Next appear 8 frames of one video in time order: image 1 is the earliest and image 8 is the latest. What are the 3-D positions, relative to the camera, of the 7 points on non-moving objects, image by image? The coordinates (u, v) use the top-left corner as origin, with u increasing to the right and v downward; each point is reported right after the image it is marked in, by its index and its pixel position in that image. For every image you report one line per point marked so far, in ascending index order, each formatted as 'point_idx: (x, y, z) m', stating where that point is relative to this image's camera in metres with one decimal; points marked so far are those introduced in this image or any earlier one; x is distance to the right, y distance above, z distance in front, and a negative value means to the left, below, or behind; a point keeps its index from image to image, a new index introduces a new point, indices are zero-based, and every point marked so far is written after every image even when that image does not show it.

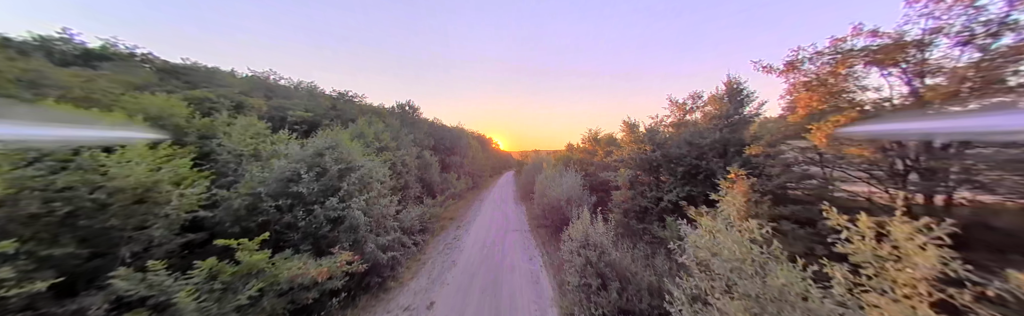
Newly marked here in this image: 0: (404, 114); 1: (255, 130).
0: (-7.7, +2.8, +17.1) m
1: (-6.6, +0.6, +6.1) m
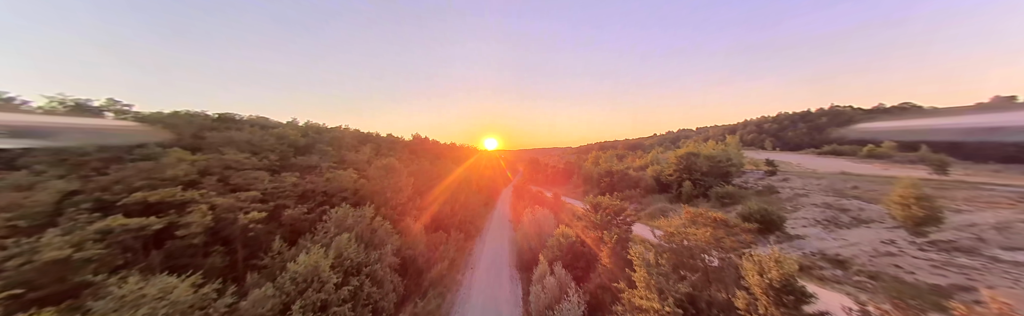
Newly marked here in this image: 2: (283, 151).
0: (-8.2, -0.9, +15.8) m
1: (-6.9, -3.0, +4.8) m
2: (-14.2, +0.3, +14.5) m
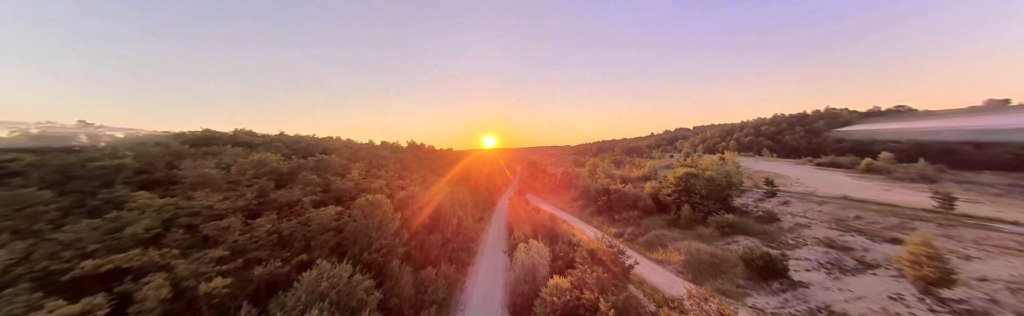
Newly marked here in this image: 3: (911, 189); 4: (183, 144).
0: (-8.7, -2.7, +15.1) m
1: (-7.3, -5.0, +4.1) m
2: (-14.6, -1.6, +13.8) m
3: (+32.3, -2.5, +19.4) m
4: (-25.6, +1.0, +18.7) m
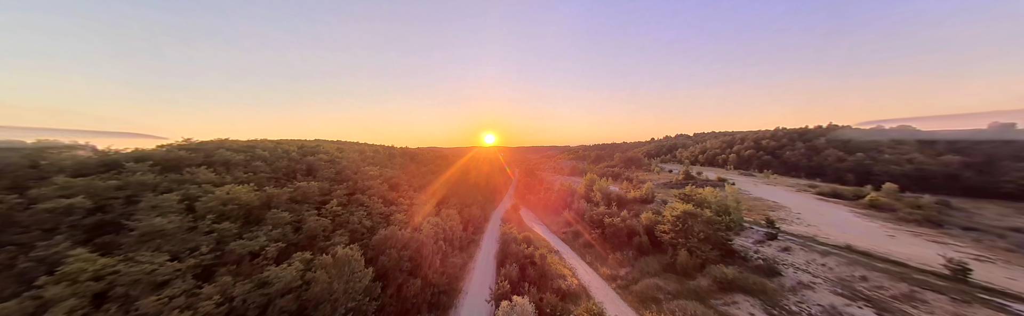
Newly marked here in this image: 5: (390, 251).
0: (-9.6, -5.1, +14.1) m
1: (-8.2, -7.5, +3.2) m
2: (-15.5, -3.8, +12.7) m
3: (+31.4, -6.1, +18.5) m
4: (-26.4, -0.8, +17.6) m
5: (-7.8, -5.9, +14.9) m
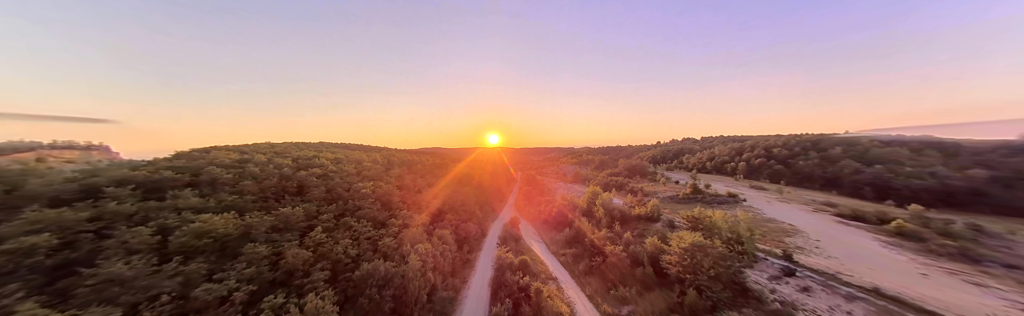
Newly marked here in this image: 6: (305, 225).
0: (-10.1, -6.9, +13.1) m
1: (-8.9, -9.3, +2.2) m
2: (-16.0, -5.6, +11.9) m
3: (+30.9, -8.3, +16.7) m
4: (-26.8, -2.4, +17.0) m
5: (-8.3, -7.7, +14.0) m
6: (-15.8, -5.0, +18.1) m
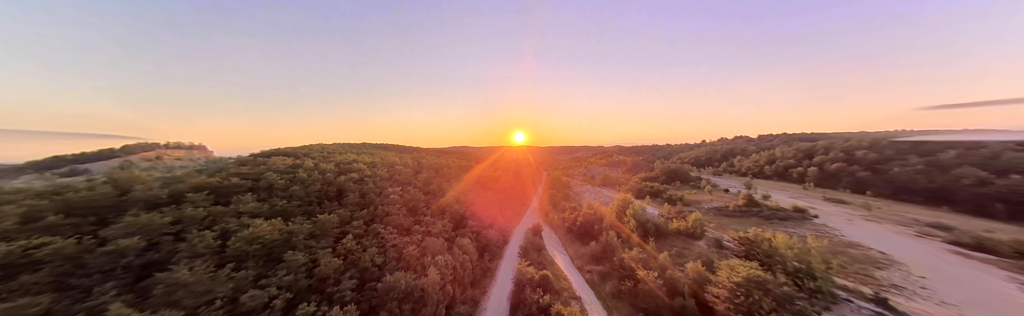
0: (-9.0, -7.9, +13.7) m
1: (-9.3, -10.4, +2.7) m
2: (-15.0, -6.6, +13.2) m
3: (+32.1, -9.6, +11.9) m
4: (-25.1, -3.3, +19.7) m
5: (-7.1, -8.7, +14.3) m
6: (-14.0, -5.9, +19.4) m
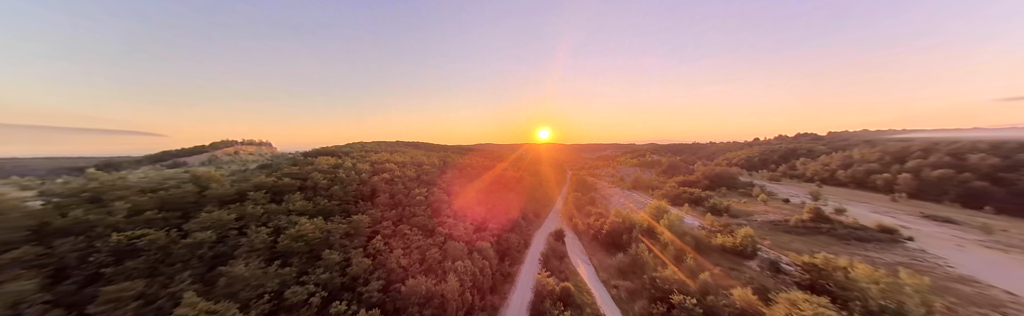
0: (-7.8, -8.4, +14.4) m
1: (-9.5, -11.1, +3.6) m
2: (-13.9, -7.0, +14.6) m
3: (+32.7, -10.7, +7.6) m
4: (-23.0, -3.5, +22.2) m
5: (-5.9, -9.3, +14.7) m
6: (-12.0, -6.3, +20.6) m
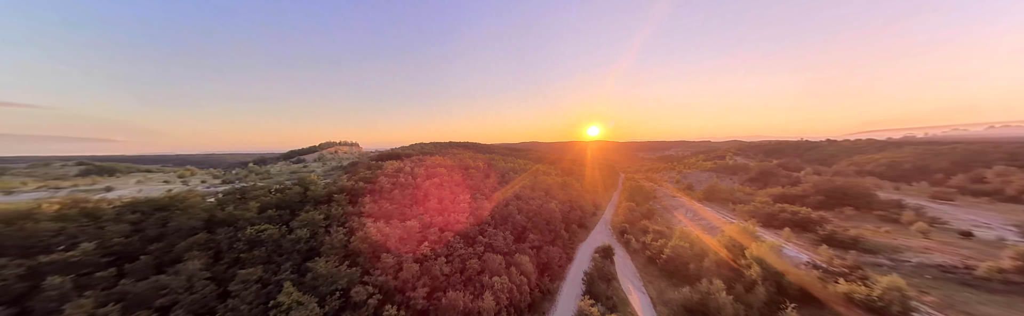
0: (-5.4, -9.6, +15.3) m
1: (-9.5, -12.4, +5.2) m
2: (-11.2, -8.1, +16.9) m
3: (+32.5, -12.4, -0.6) m
4: (-18.3, -4.4, +26.3) m
5: (-3.4, -10.4, +15.2) m
6: (-8.0, -7.3, +22.3) m
